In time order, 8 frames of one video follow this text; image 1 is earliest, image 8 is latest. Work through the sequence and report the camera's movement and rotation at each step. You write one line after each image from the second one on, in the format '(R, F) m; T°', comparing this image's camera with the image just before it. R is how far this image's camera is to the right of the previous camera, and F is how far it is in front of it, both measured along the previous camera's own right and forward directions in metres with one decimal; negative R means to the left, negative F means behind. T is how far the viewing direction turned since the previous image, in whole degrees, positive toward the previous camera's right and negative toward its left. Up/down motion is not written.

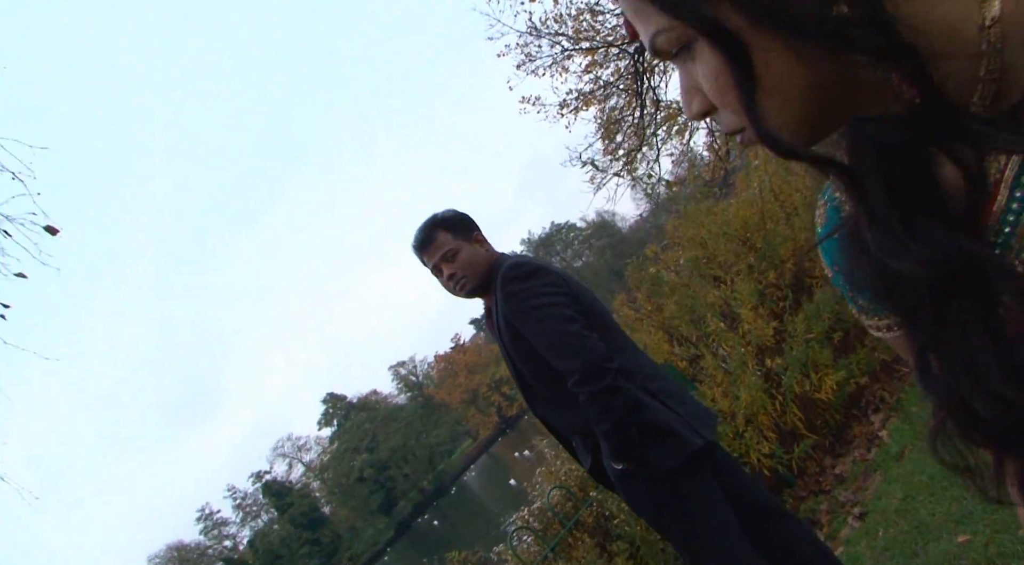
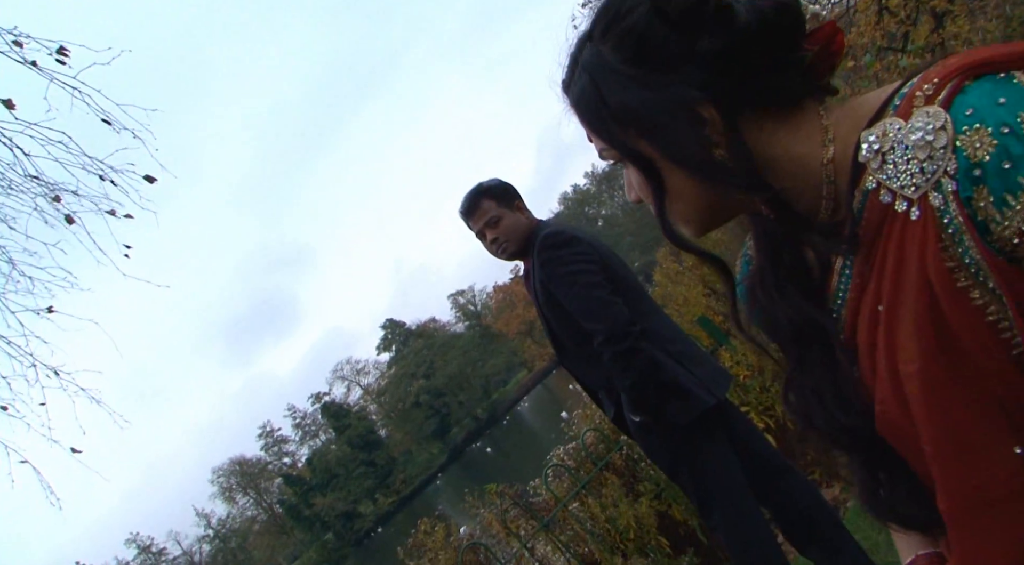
(+0.1, -0.3) m; -5°
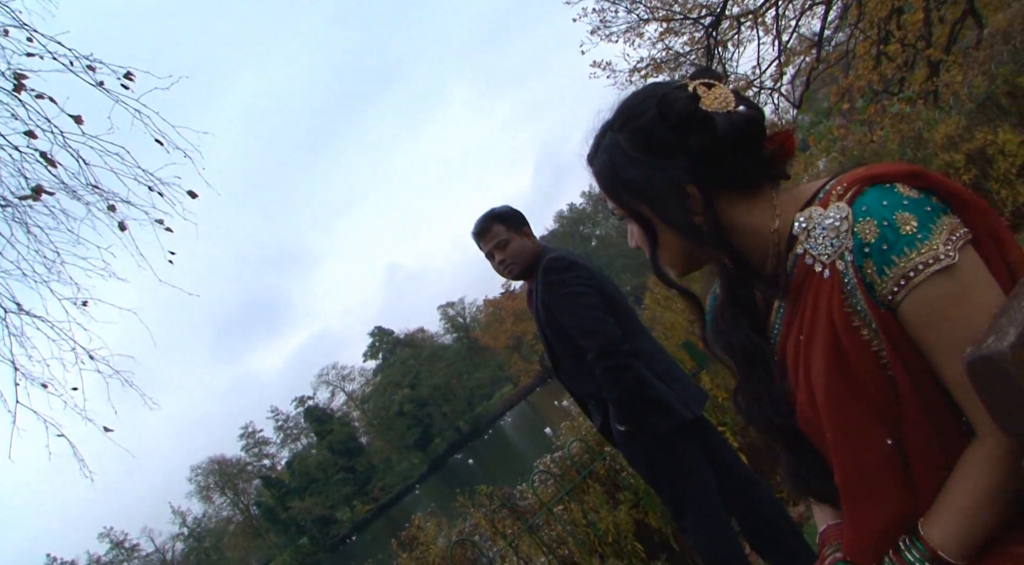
(-0.1, -0.3) m; +1°
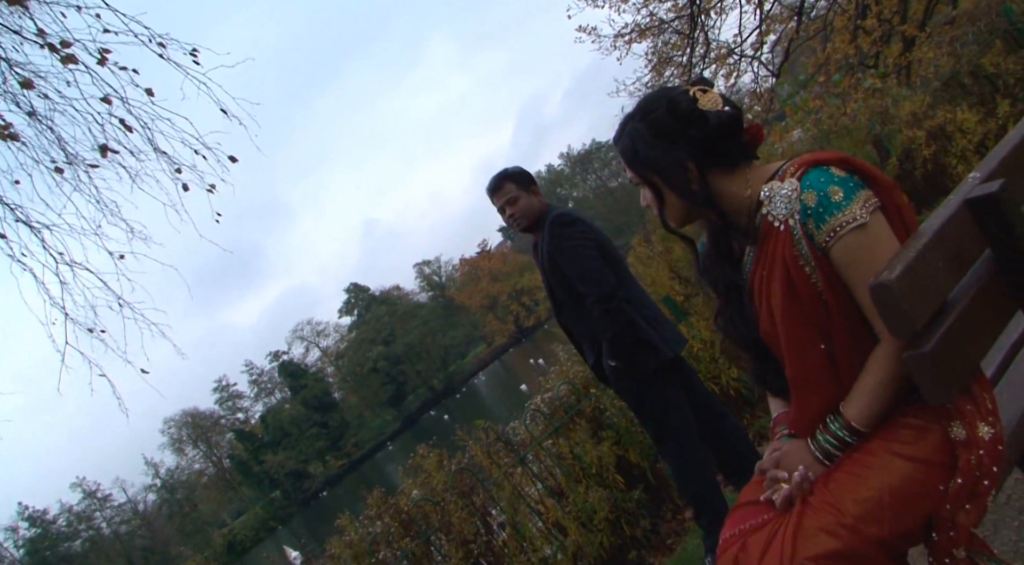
(-0.2, -0.4) m; +2°
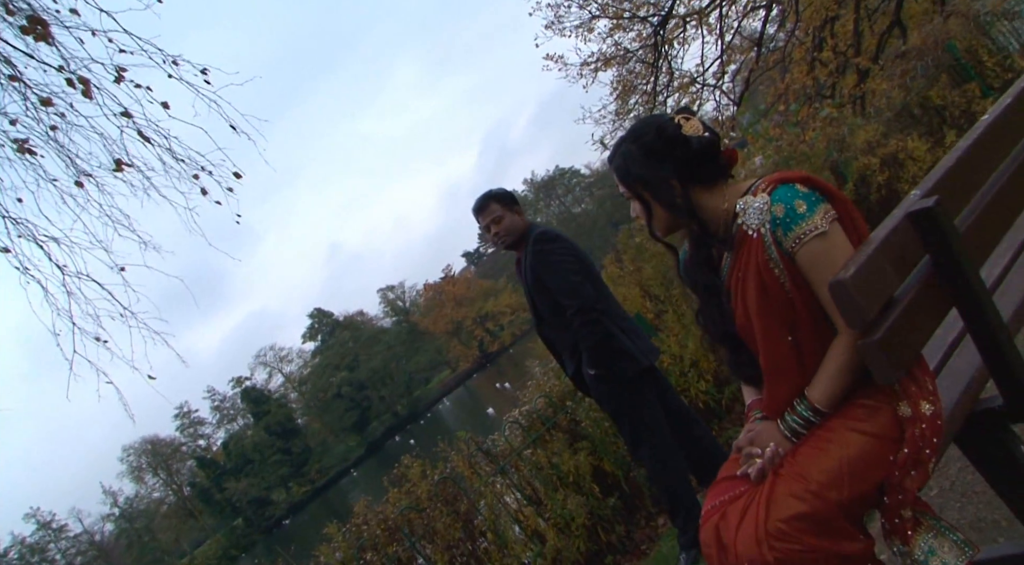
(-0.1, -0.2) m; +3°
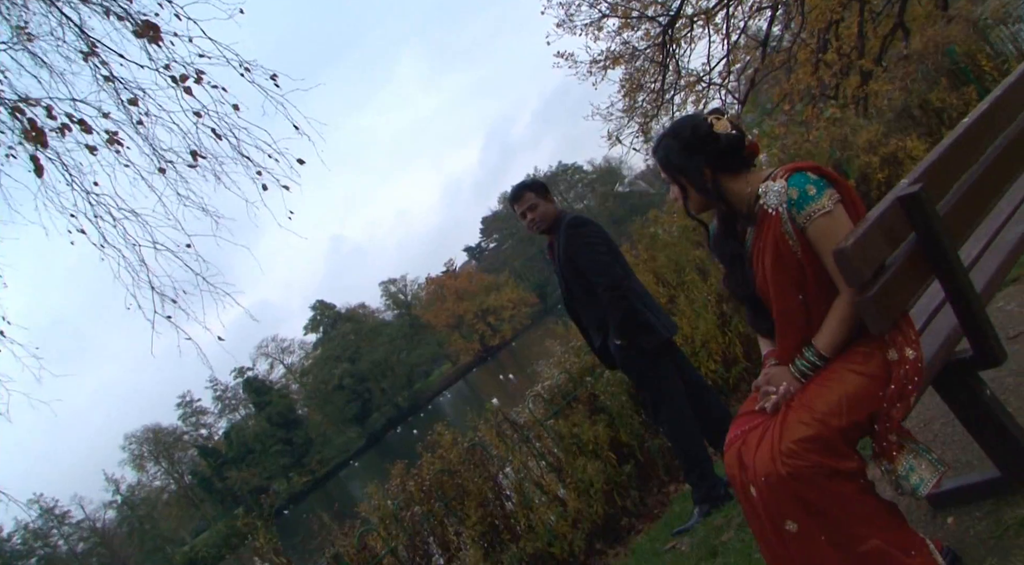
(-0.2, -0.4) m; 0°
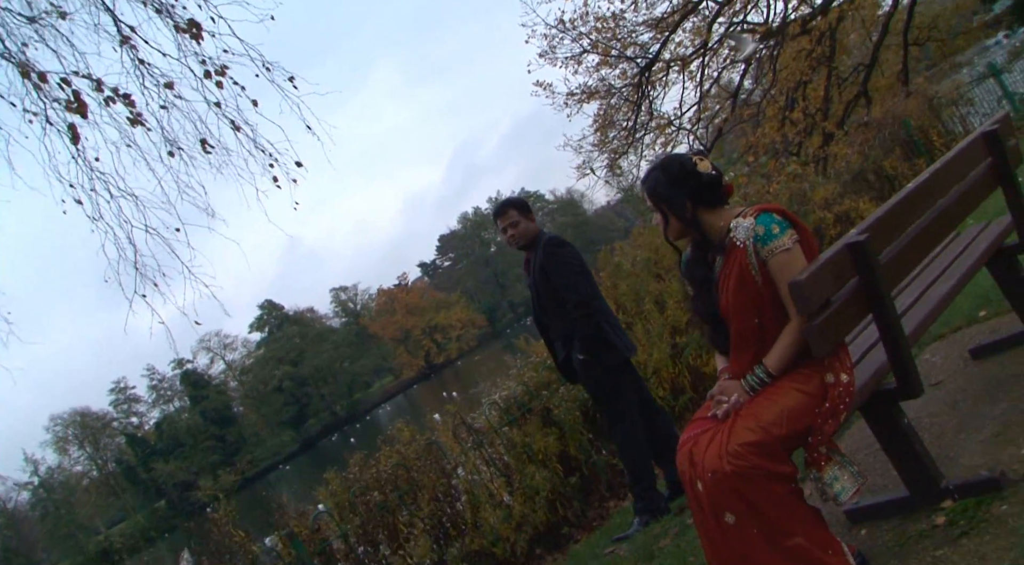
(-0.1, -0.3) m; +4°
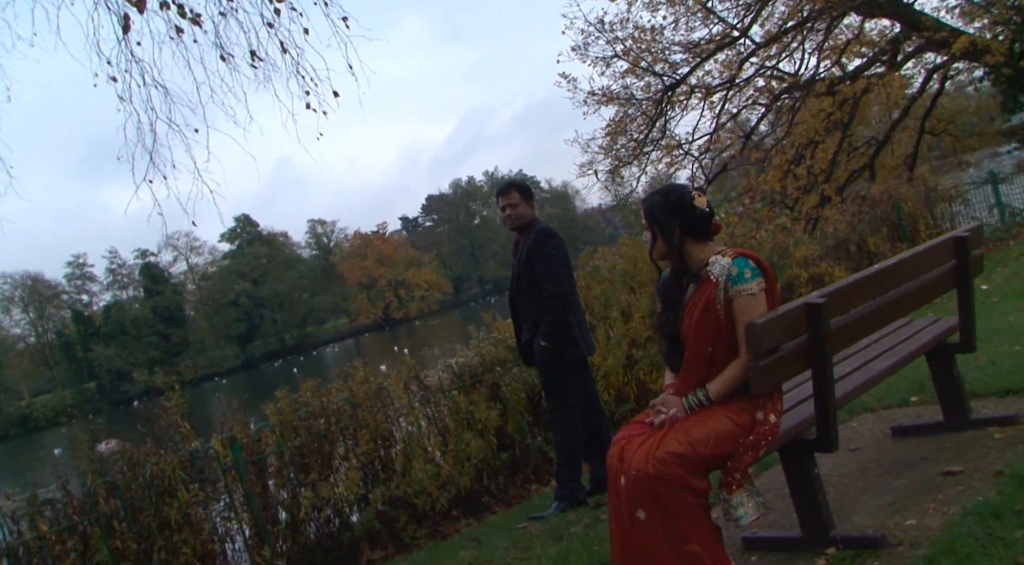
(-0.1, -0.2) m; +3°
